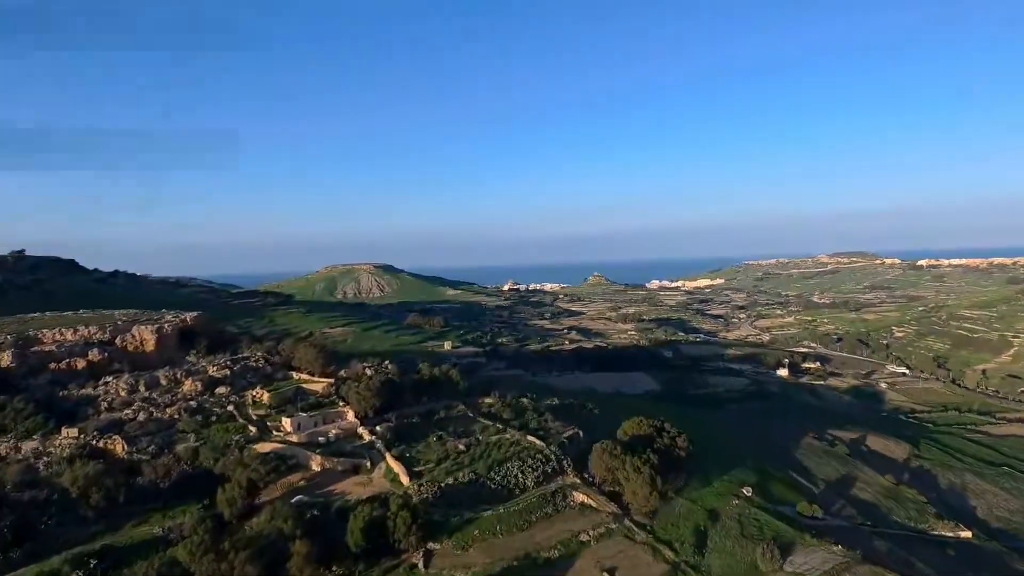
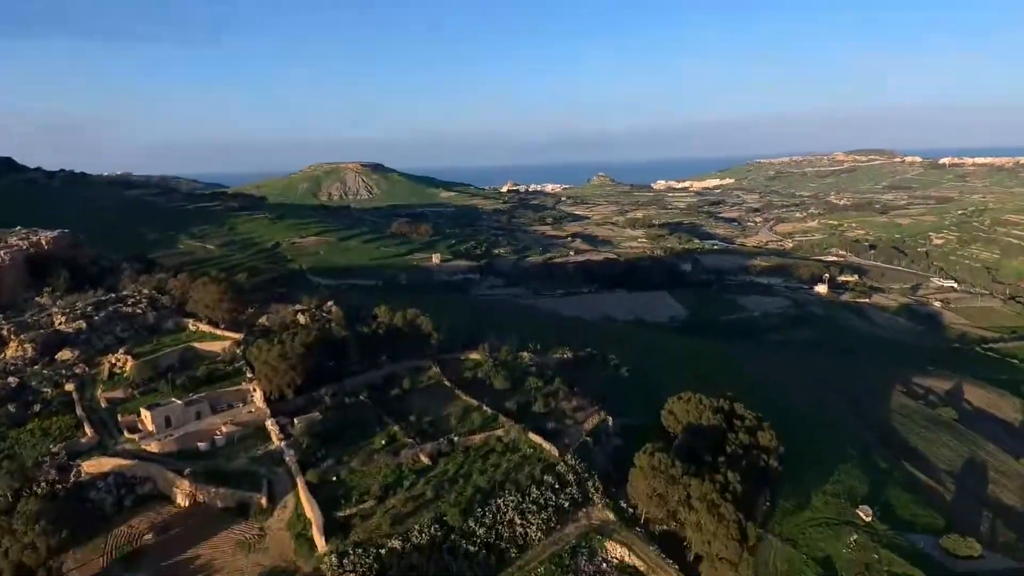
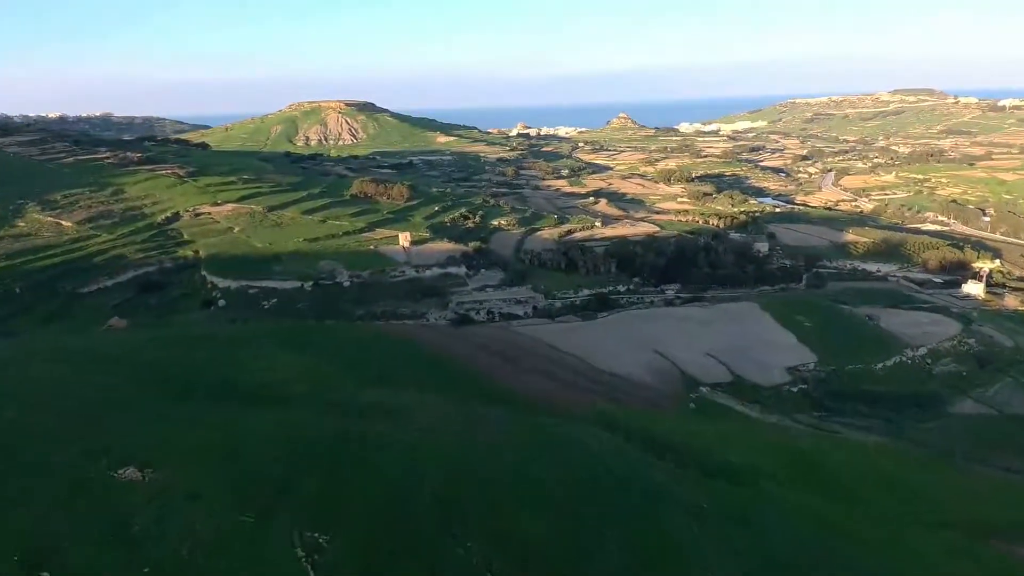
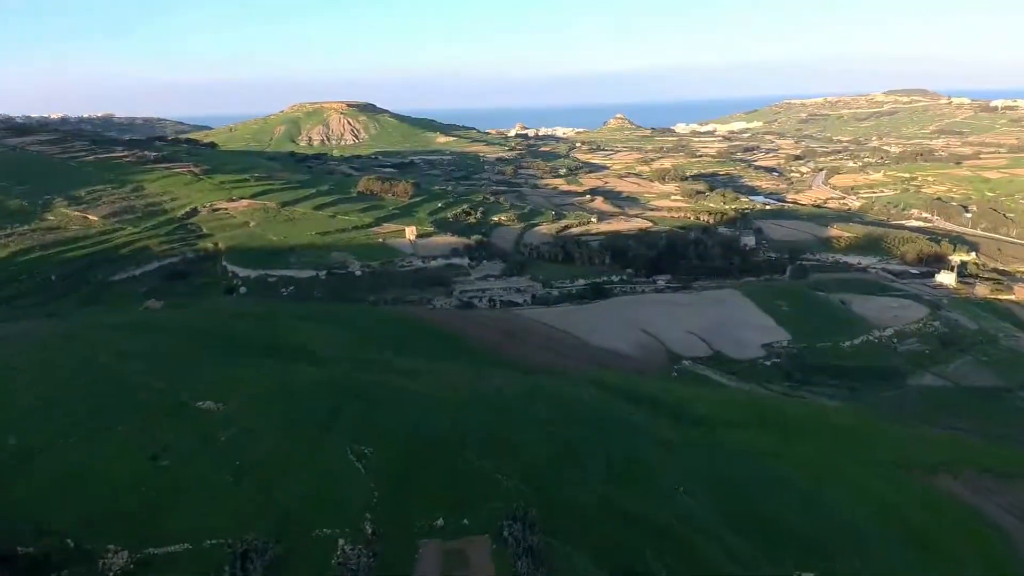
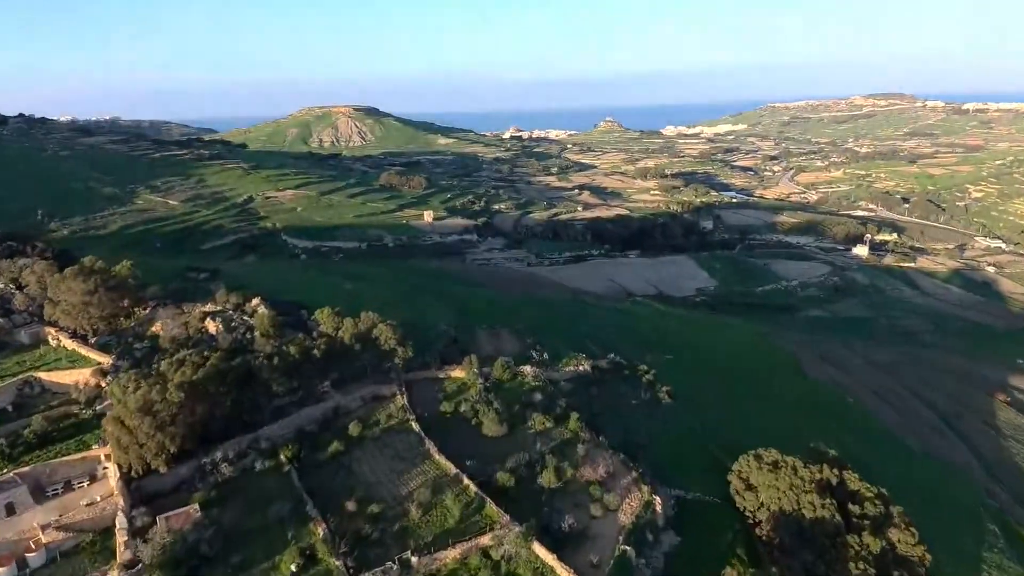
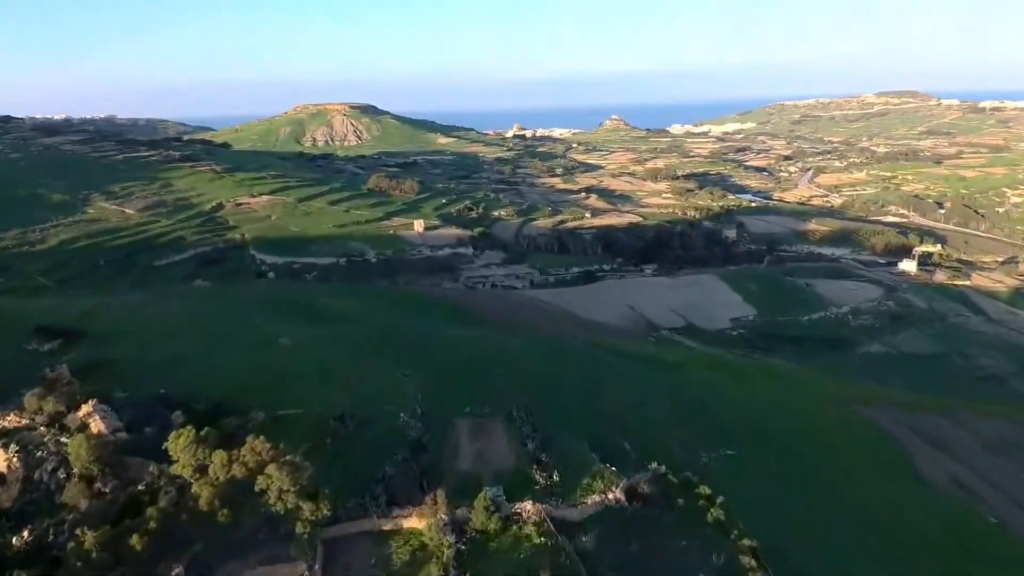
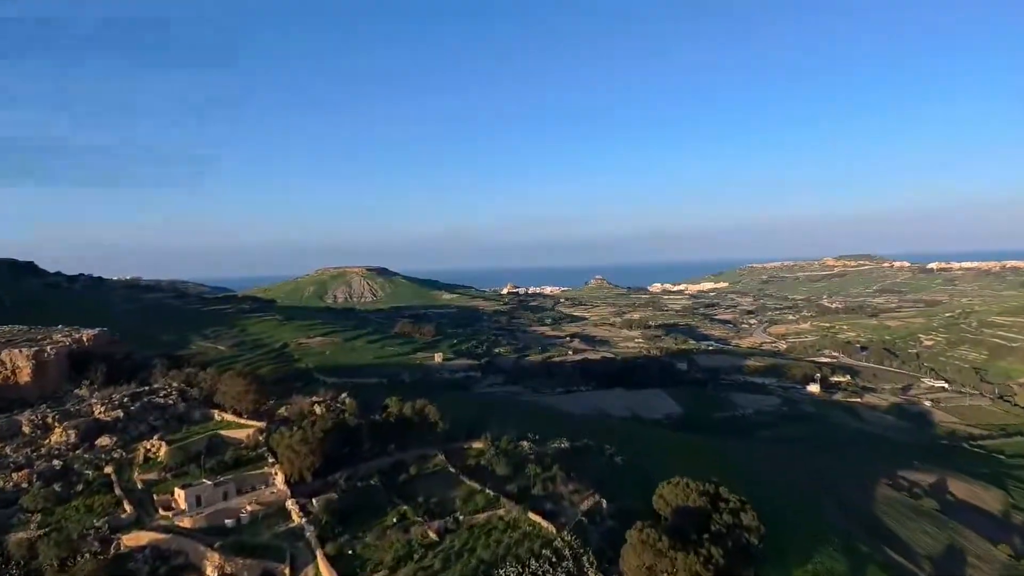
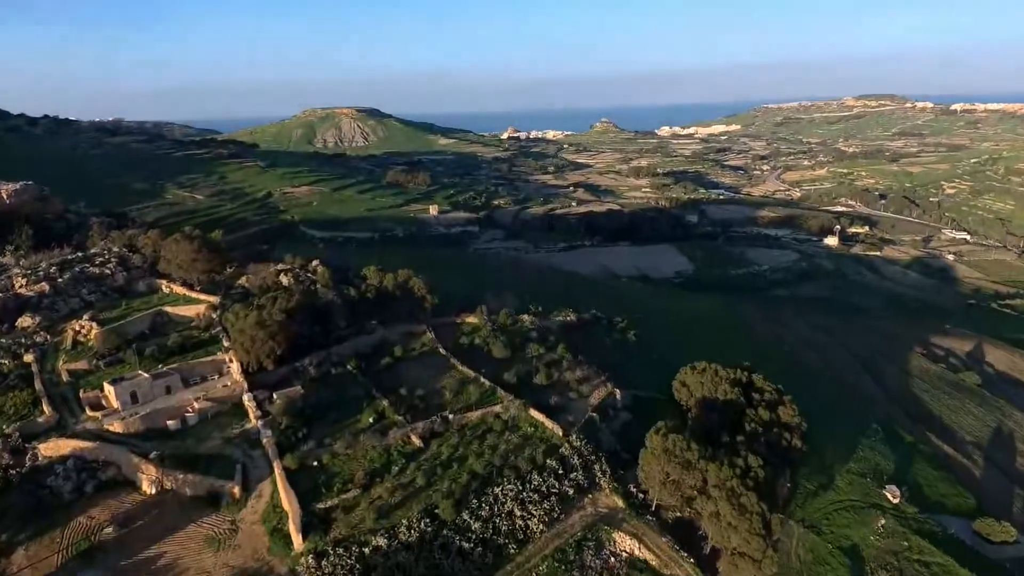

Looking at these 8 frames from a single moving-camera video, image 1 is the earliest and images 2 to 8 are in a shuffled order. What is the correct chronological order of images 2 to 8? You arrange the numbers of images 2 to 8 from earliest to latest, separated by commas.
7, 2, 8, 5, 6, 4, 3
